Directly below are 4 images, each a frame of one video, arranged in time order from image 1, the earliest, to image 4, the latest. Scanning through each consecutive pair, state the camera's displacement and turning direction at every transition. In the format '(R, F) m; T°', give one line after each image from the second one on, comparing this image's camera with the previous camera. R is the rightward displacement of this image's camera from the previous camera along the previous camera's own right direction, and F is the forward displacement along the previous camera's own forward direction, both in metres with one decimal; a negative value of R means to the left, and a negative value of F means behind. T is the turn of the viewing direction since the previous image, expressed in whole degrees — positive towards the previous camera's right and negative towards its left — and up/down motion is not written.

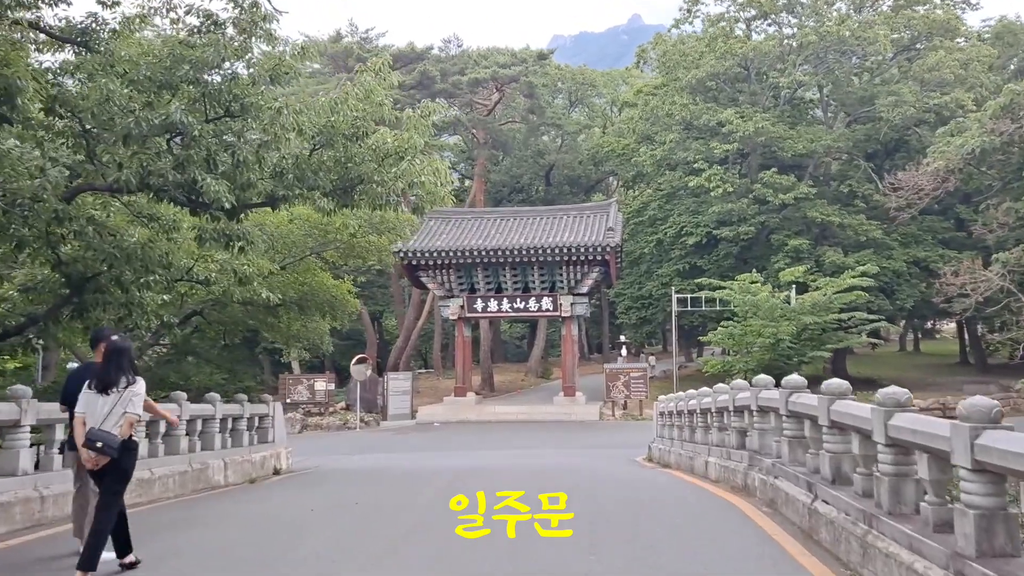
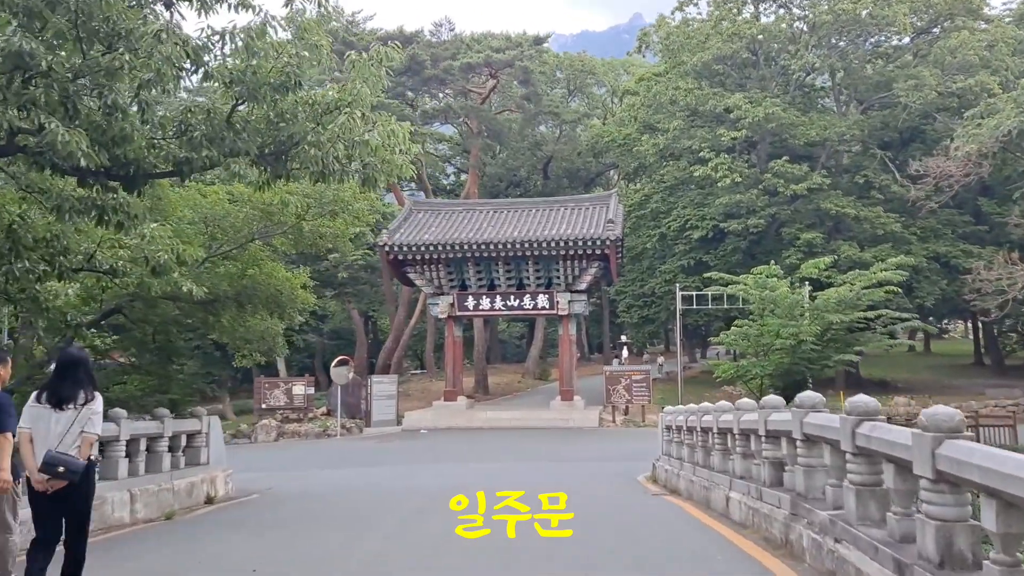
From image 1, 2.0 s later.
(+0.3, +1.9) m; 0°
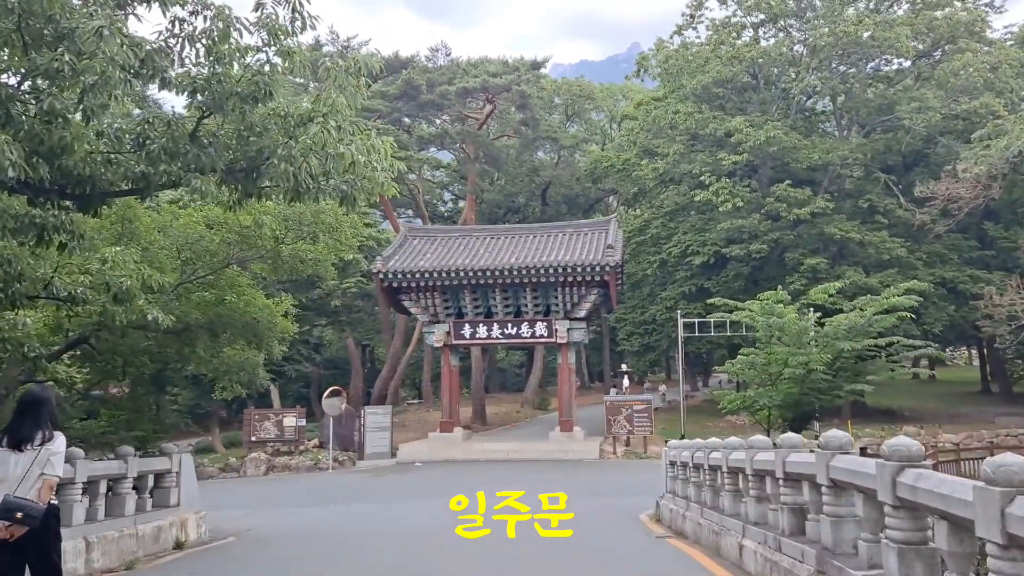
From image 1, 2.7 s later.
(+0.1, +0.6) m; 0°
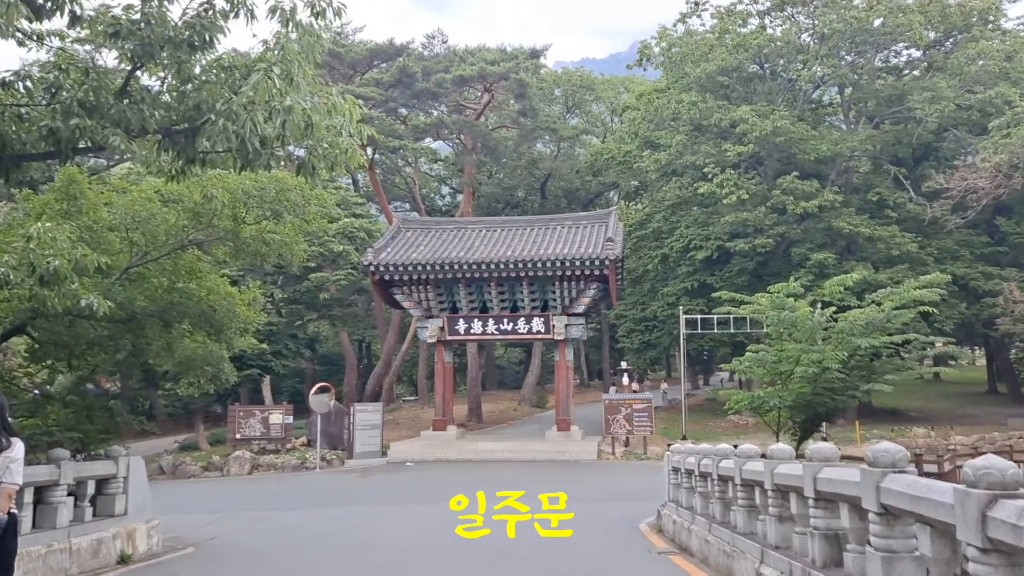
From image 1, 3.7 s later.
(+0.1, +1.0) m; 0°
